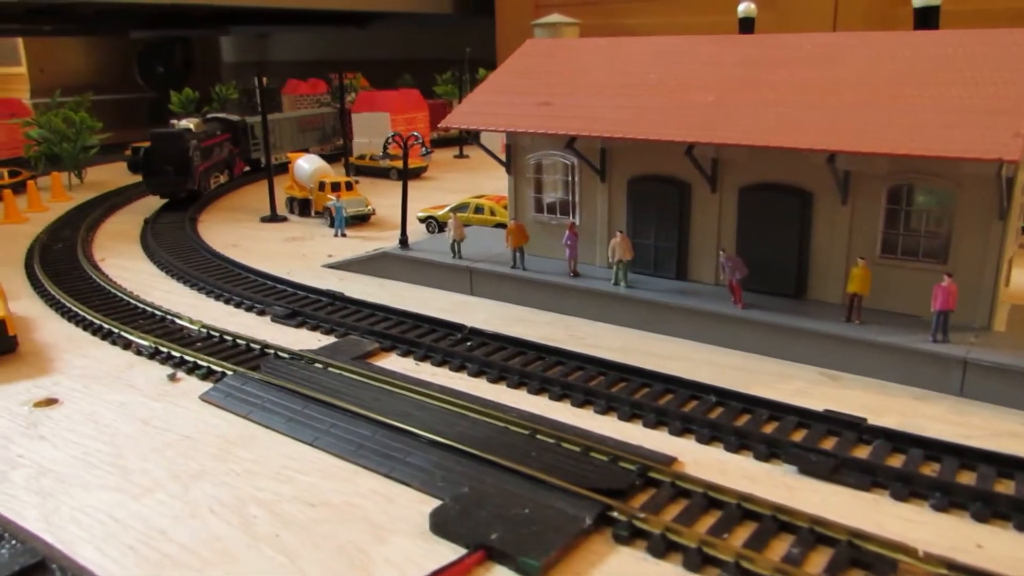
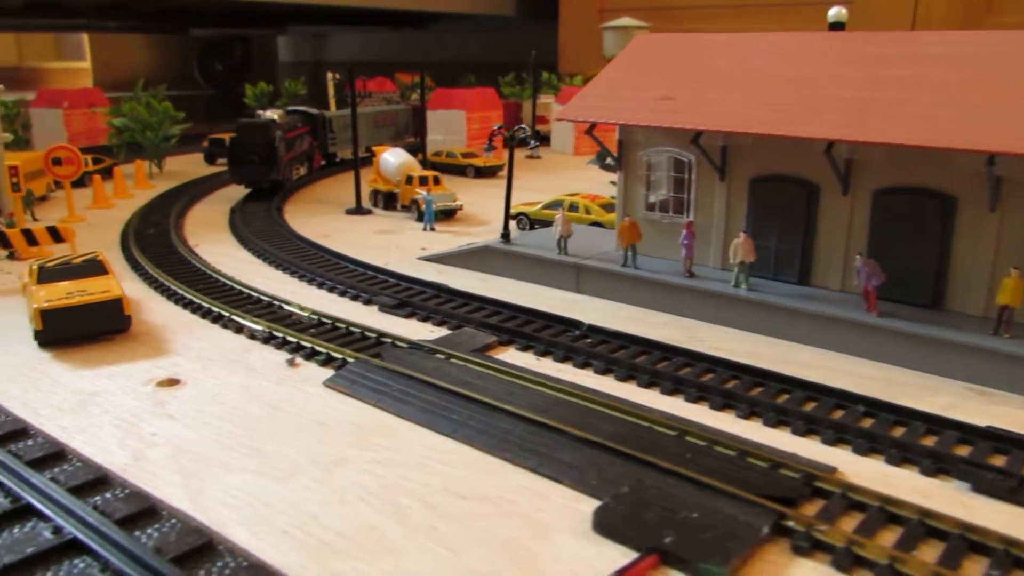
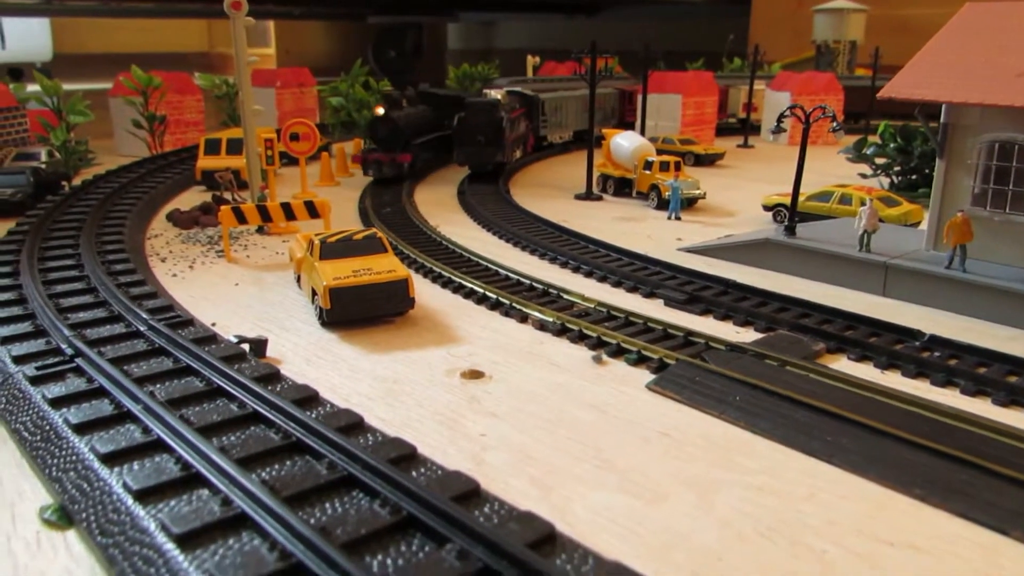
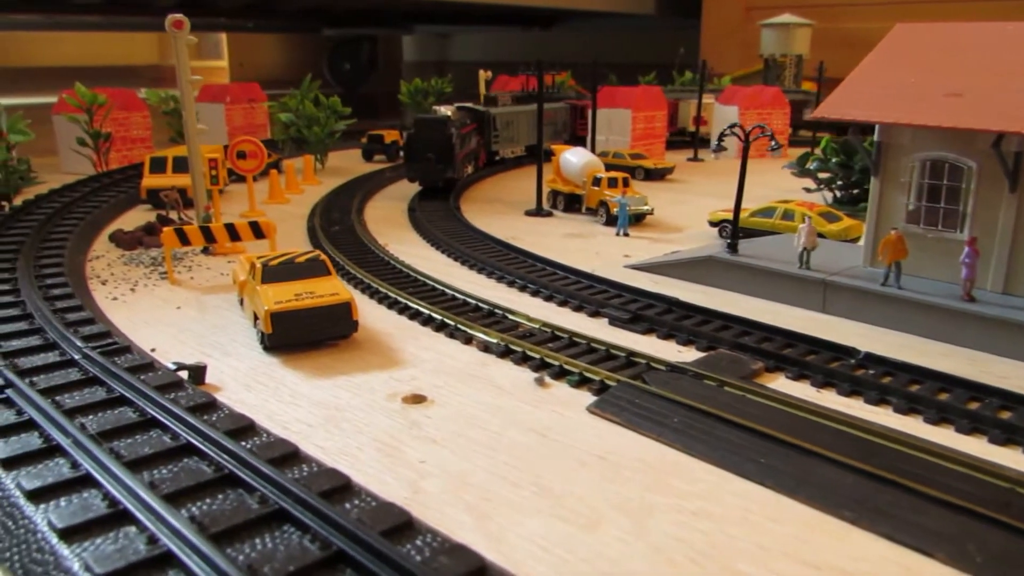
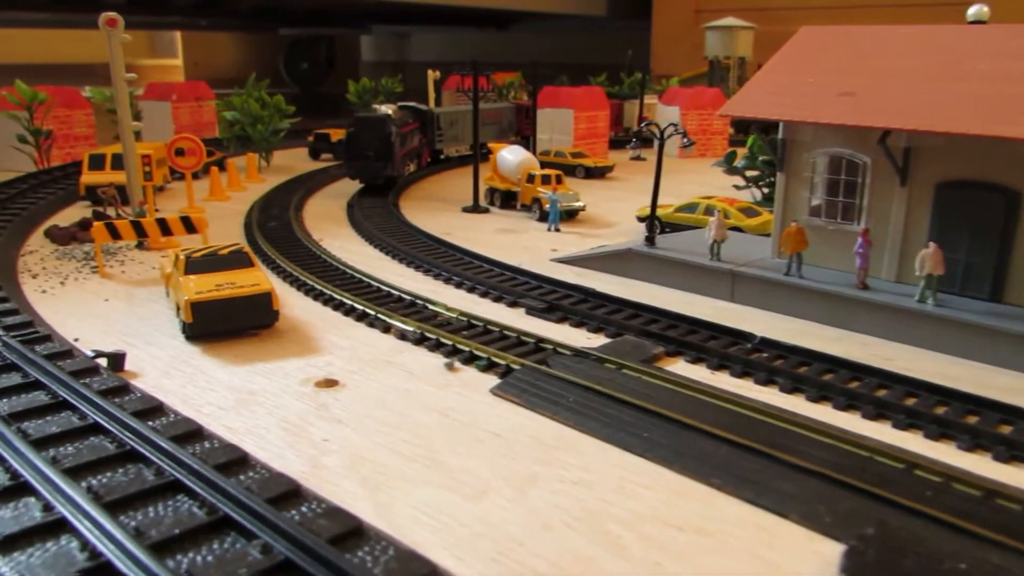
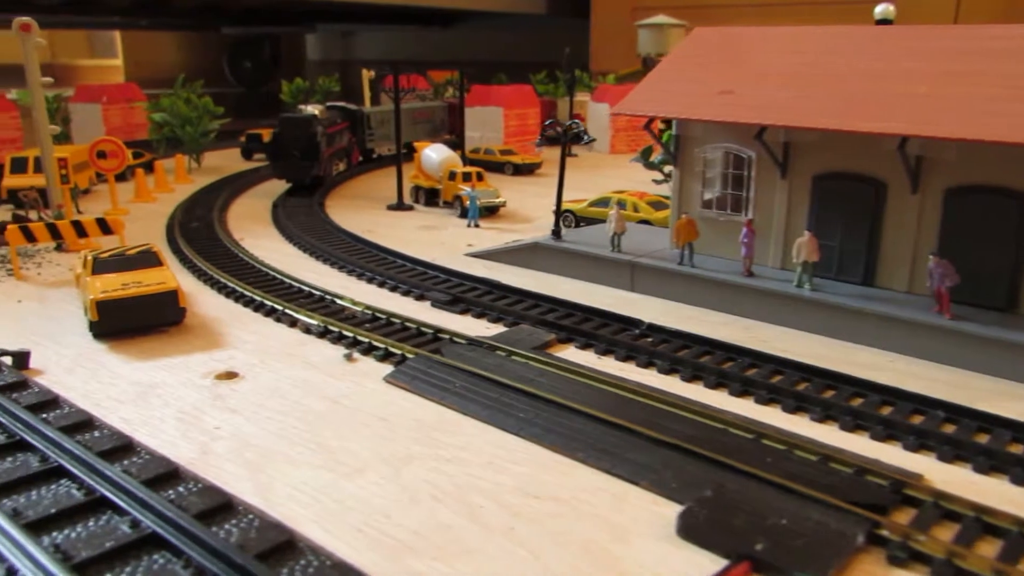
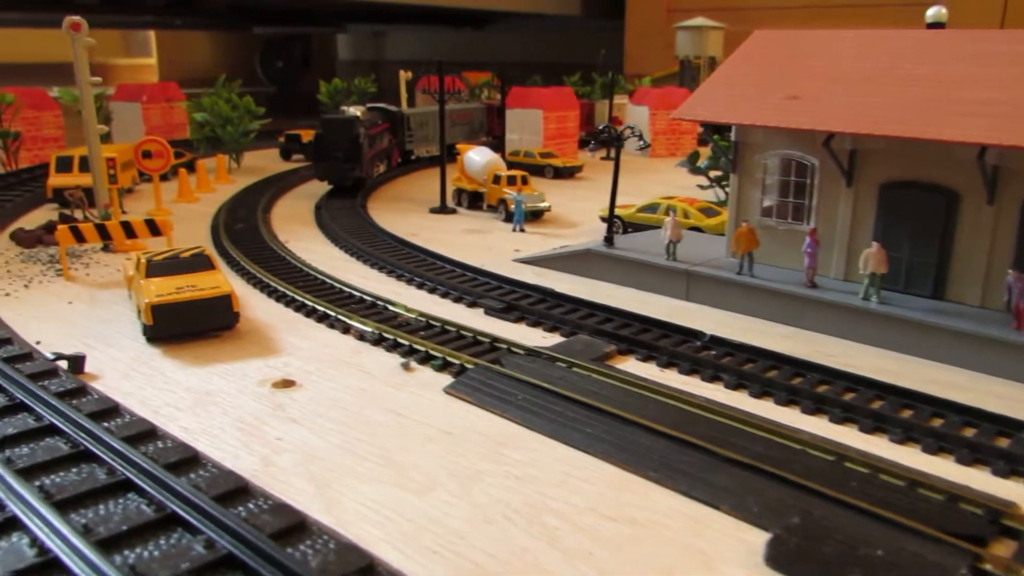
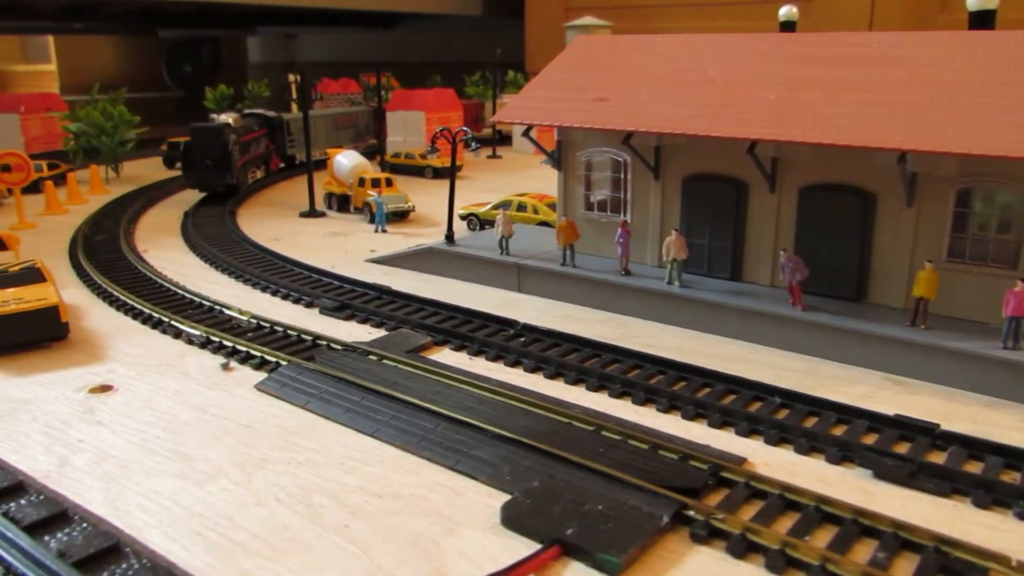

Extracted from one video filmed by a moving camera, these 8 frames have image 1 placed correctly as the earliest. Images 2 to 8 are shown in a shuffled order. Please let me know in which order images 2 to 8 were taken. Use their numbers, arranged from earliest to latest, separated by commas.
8, 2, 6, 7, 5, 4, 3
